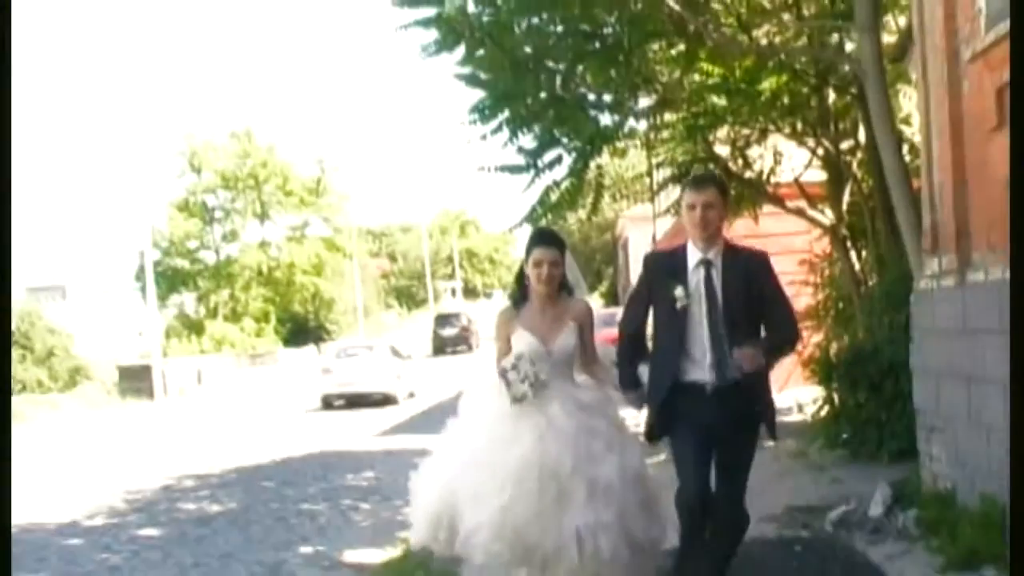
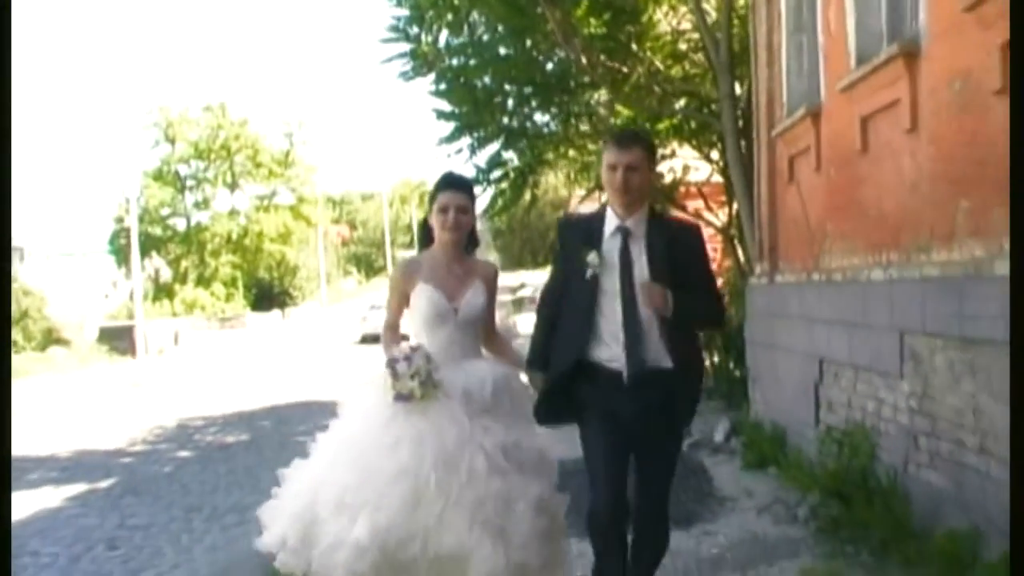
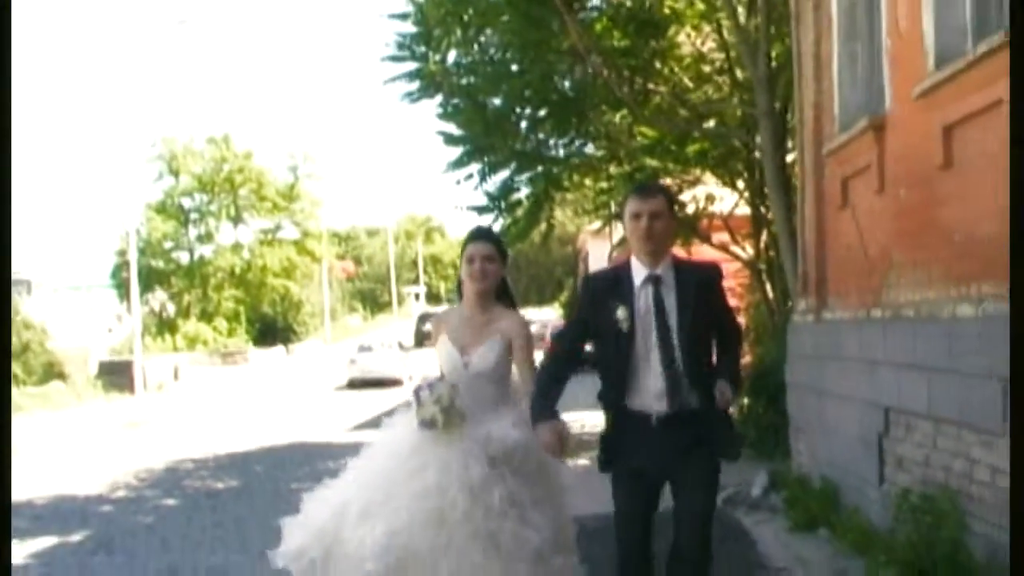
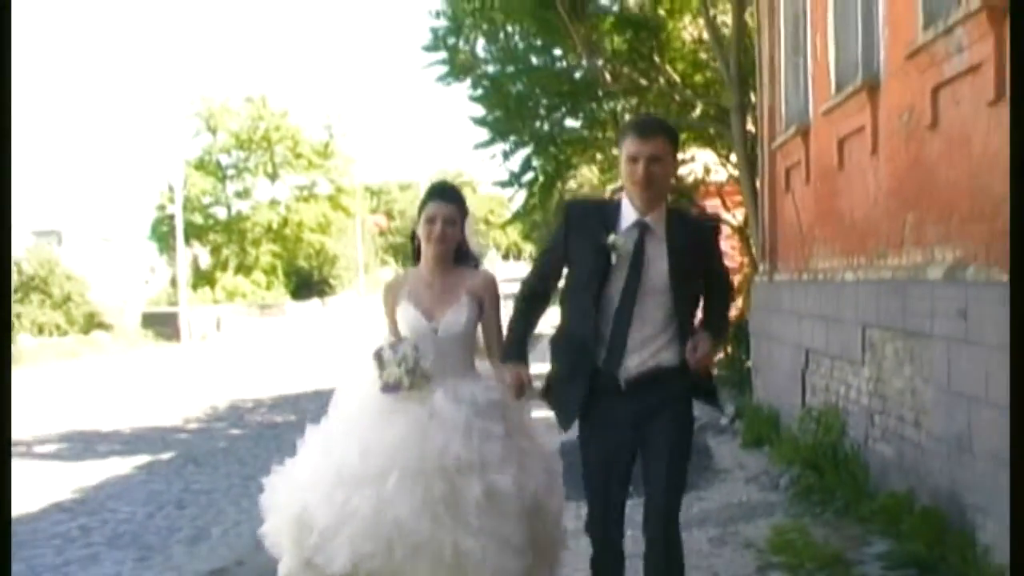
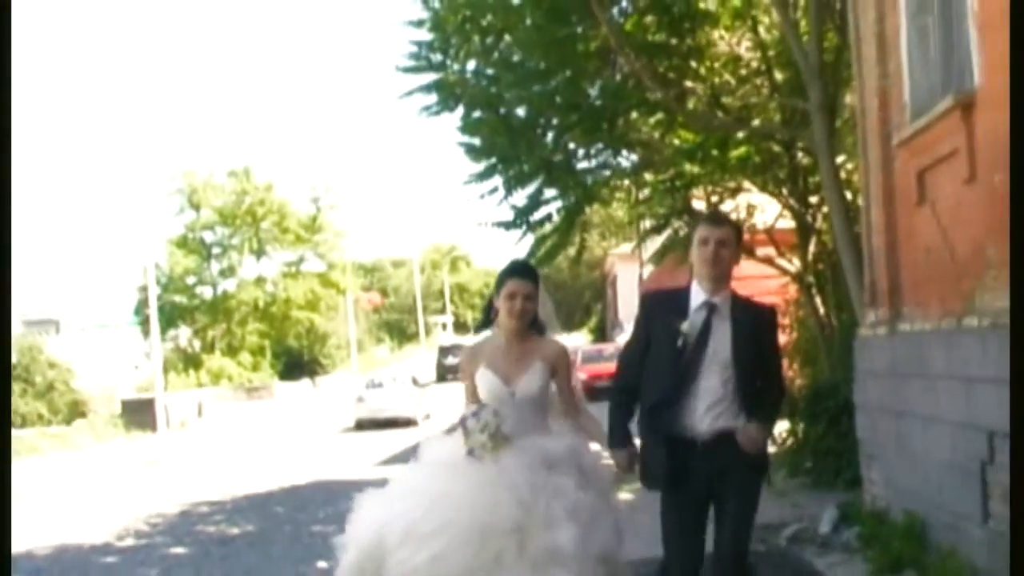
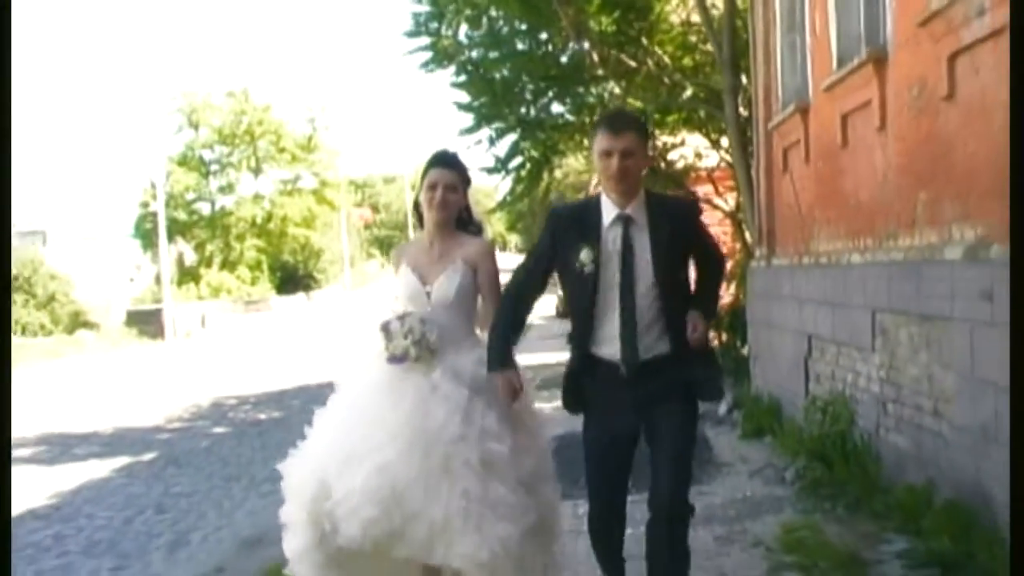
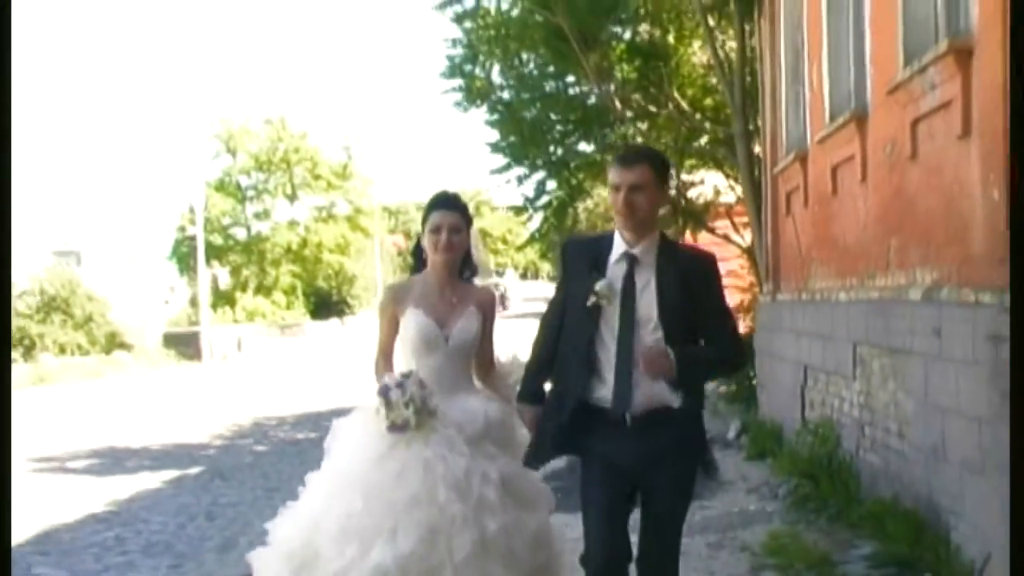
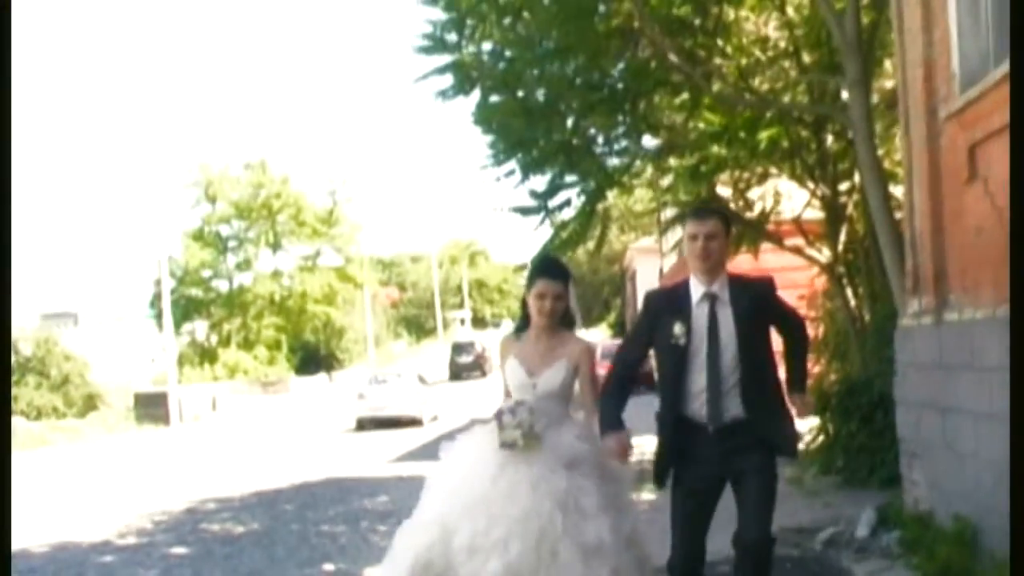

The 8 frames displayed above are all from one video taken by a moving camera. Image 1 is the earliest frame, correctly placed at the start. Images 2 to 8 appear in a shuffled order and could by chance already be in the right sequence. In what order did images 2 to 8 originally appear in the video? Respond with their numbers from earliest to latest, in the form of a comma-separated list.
8, 5, 3, 2, 6, 4, 7
